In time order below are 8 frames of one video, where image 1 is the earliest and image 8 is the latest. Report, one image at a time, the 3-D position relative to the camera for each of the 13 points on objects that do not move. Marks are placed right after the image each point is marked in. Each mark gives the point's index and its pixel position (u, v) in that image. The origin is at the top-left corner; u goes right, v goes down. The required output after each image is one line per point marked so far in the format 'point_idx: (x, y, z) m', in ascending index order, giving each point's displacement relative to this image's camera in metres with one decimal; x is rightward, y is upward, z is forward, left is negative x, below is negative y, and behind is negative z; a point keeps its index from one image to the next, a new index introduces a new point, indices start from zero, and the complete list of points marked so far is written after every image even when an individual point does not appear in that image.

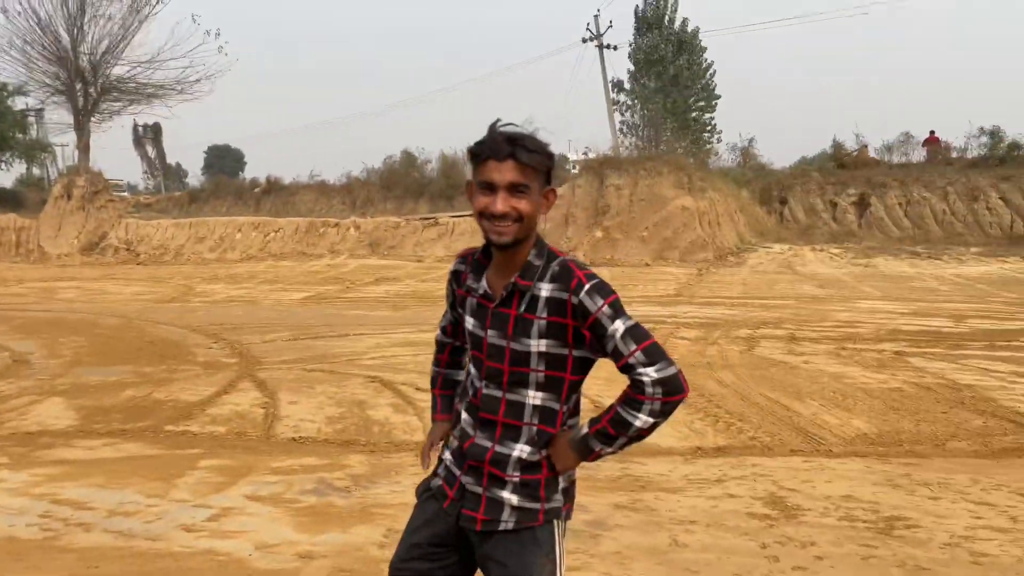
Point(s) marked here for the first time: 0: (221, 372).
0: (-3.1, -0.9, +8.7) m
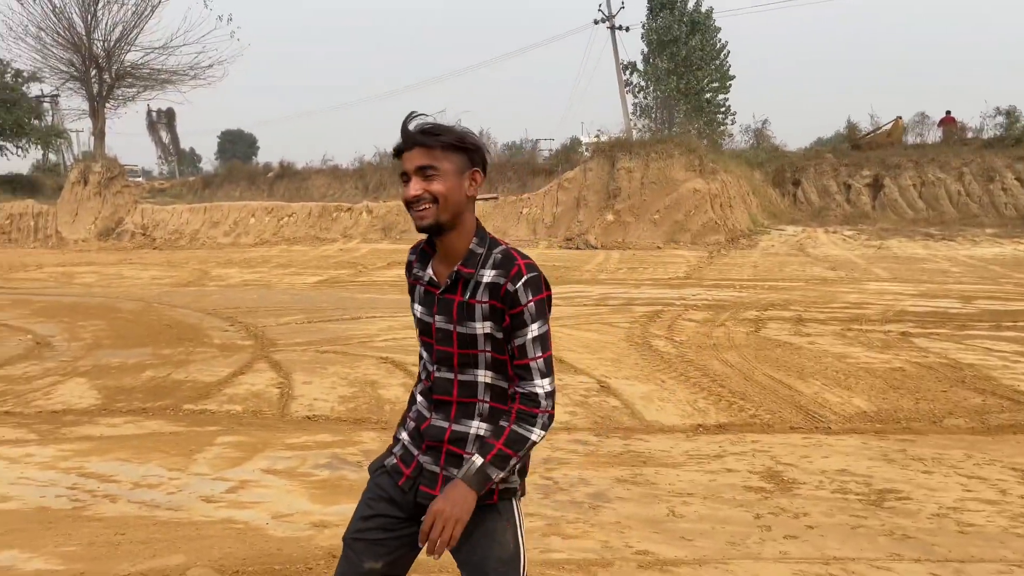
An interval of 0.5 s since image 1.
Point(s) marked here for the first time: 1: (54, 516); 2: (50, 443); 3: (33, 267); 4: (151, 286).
0: (-3.0, -0.7, +9.0) m
1: (-2.2, -1.1, +4.0) m
2: (-3.0, -1.0, +5.3) m
3: (-11.5, +0.5, +19.7) m
4: (-6.9, +0.1, +15.7) m
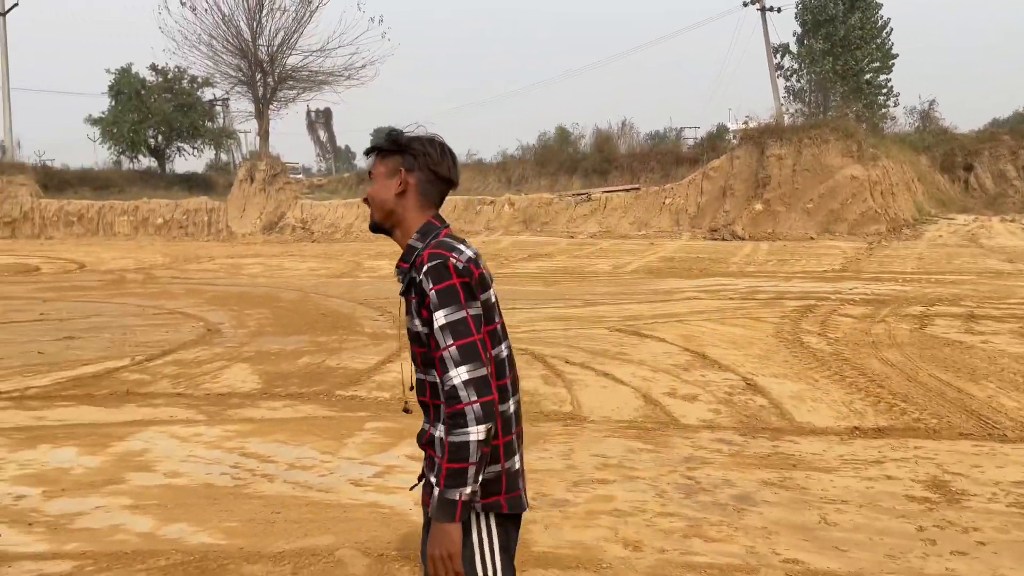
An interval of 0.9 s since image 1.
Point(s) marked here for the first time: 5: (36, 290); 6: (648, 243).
0: (-1.4, -0.6, +9.3) m
1: (-1.5, -1.1, +4.3) m
2: (-2.1, -0.9, +5.7) m
3: (-8.0, +0.7, +21.4) m
4: (-4.1, +0.2, +16.6) m
5: (-9.2, 0.0, +15.9) m
6: (+3.1, +1.0, +18.8) m
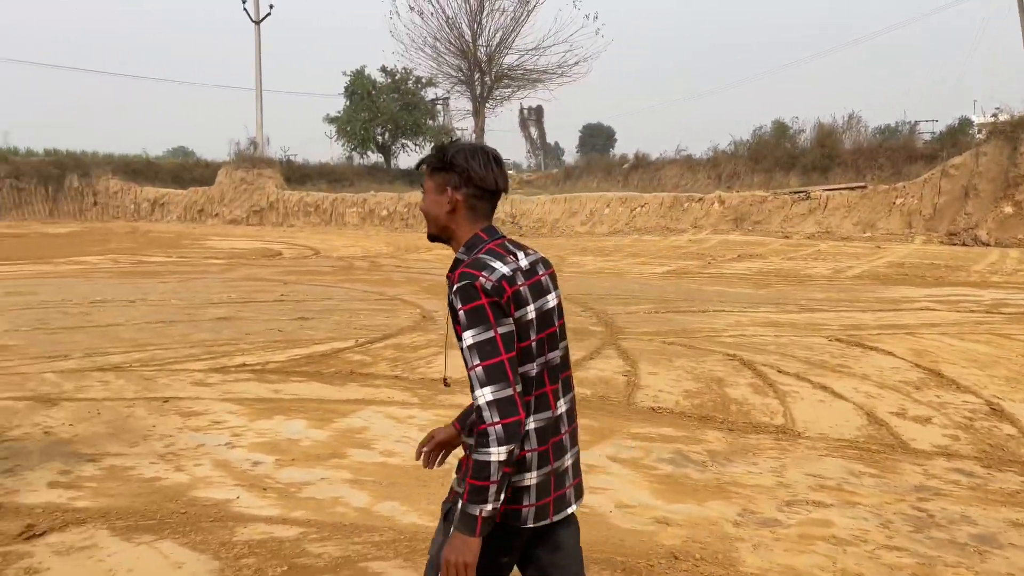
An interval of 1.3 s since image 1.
0: (+0.9, -0.6, +9.3) m
1: (-0.5, -1.0, +4.5) m
2: (-0.6, -0.9, +6.0) m
3: (-2.4, +1.0, +22.6) m
4: (+0.1, +0.4, +17.1) m
5: (-5.0, +0.3, +17.6) m
6: (+7.6, +0.9, +17.4) m
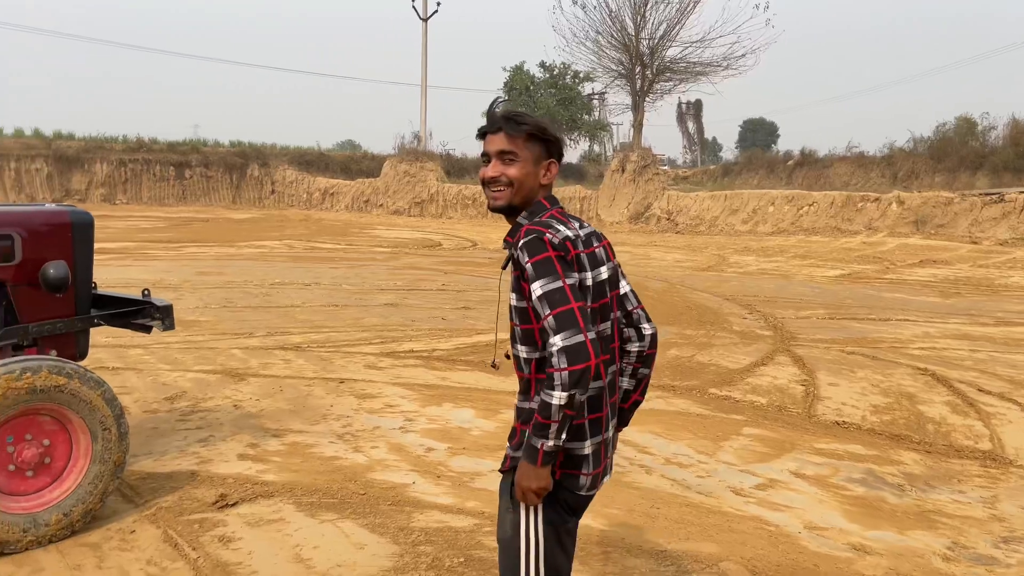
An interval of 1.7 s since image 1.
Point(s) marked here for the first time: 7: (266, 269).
0: (+2.7, -0.6, +8.9) m
1: (+0.5, -1.0, +4.3) m
2: (+0.6, -0.8, +5.8) m
3: (+1.8, +1.2, +22.5) m
4: (+3.3, +0.4, +16.6) m
5: (-1.6, +0.5, +18.1) m
6: (+10.8, +0.6, +15.6) m
7: (-4.8, +0.4, +15.9) m
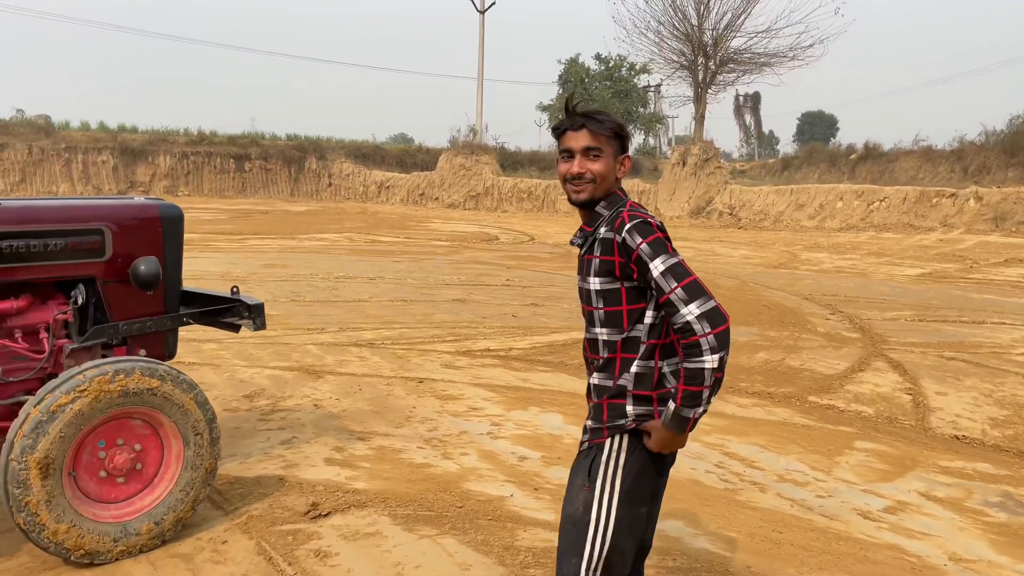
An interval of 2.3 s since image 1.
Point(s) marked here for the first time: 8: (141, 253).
0: (+3.4, -0.6, +8.4) m
1: (+1.0, -1.0, +4.0) m
2: (+1.2, -0.8, +5.5) m
3: (+3.5, +1.3, +22.1) m
4: (+4.6, +0.5, +16.1) m
5: (-0.3, +0.7, +17.8) m
6: (+12.0, +0.6, +14.6) m
7: (-3.5, +0.5, +15.9) m
8: (-1.7, +0.2, +3.8) m
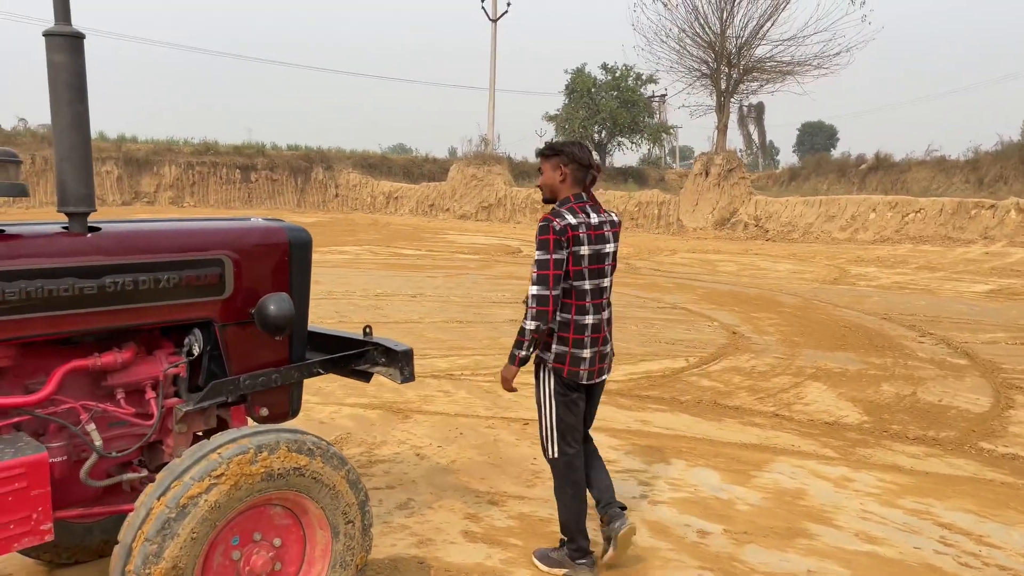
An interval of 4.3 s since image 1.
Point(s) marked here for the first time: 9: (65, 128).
0: (+4.2, -0.8, +7.7) m
1: (+1.8, -1.2, +3.3) m
2: (+2.0, -1.0, +4.7) m
3: (+4.2, +0.9, +21.3) m
4: (+5.3, +0.2, +15.4) m
5: (+0.5, +0.3, +17.1) m
6: (+12.8, +0.3, +13.9) m
7: (-2.8, +0.2, +15.1) m
8: (-0.9, 0.0, +3.0) m
9: (-1.4, +0.5, +2.6) m
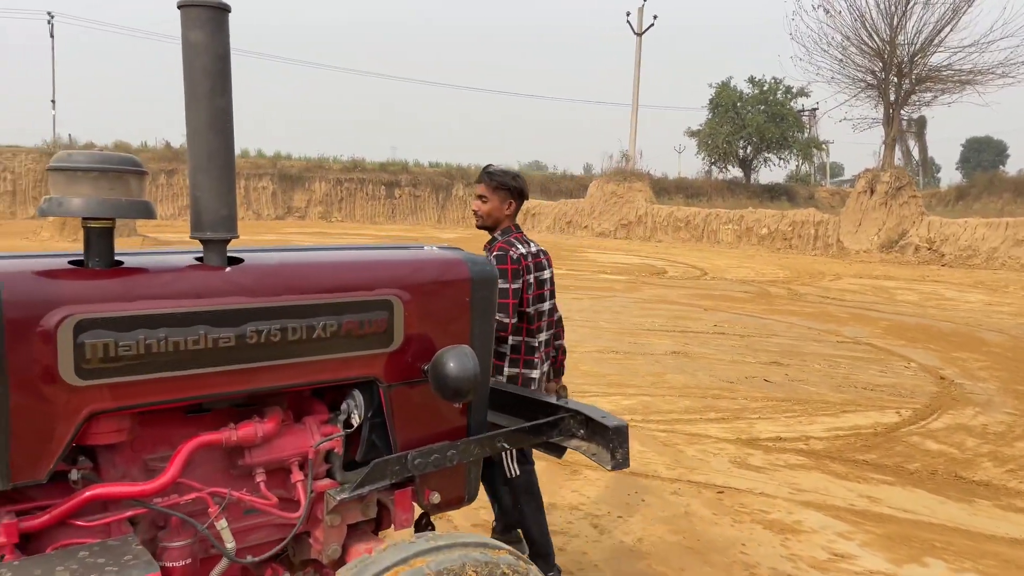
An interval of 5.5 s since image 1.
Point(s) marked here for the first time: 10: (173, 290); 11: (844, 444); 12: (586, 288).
0: (+5.6, -1.2, +6.1) m
1: (+2.5, -1.4, +2.1) m
2: (+2.9, -1.3, +3.5) m
3: (+7.8, +0.3, +19.6) m
4: (+7.9, -0.4, +13.5) m
5: (+3.4, -0.2, +16.0) m
6: (+15.0, -0.4, +10.9) m
7: (-0.1, -0.2, +14.6) m
8: (-0.2, -0.1, +2.3) m
9: (-0.7, +0.4, +1.9) m
10: (-0.8, 0.0, +1.9) m
11: (+2.2, -1.1, +5.5) m
12: (+1.5, 0.0, +16.4) m
